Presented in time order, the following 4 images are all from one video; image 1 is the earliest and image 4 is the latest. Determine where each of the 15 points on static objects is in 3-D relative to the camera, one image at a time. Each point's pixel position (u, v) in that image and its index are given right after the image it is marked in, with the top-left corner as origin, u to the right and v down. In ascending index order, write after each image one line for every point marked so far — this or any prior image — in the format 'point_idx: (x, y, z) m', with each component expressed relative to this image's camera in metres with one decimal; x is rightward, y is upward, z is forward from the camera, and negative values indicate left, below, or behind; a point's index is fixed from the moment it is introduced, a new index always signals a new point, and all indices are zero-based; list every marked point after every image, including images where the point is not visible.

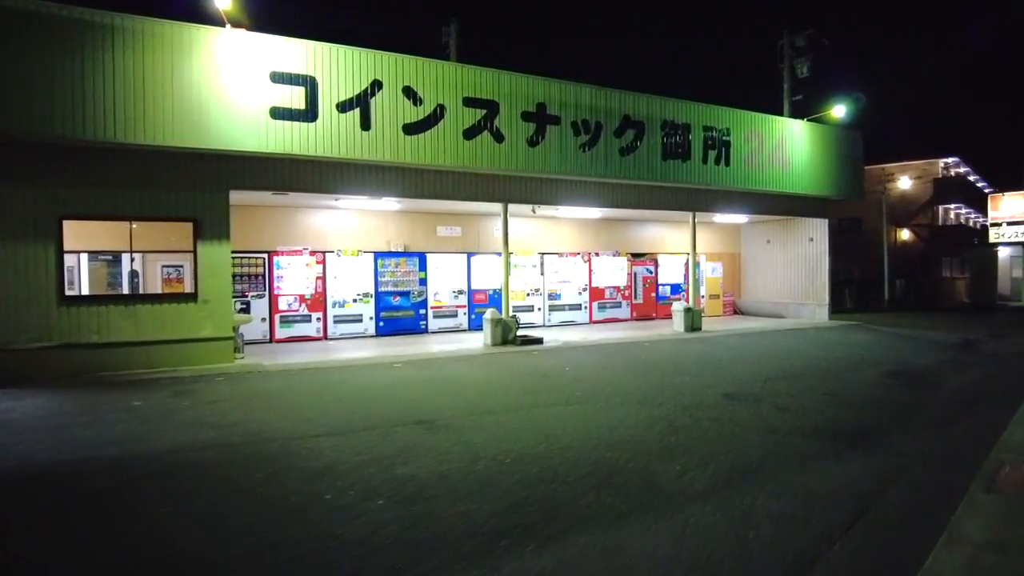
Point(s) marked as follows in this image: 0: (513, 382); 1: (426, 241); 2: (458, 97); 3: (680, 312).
0: (0.0, -1.3, +8.5) m
1: (-2.1, +1.2, +15.1) m
2: (-1.0, +3.5, +11.4) m
3: (+4.0, -0.6, +14.8) m
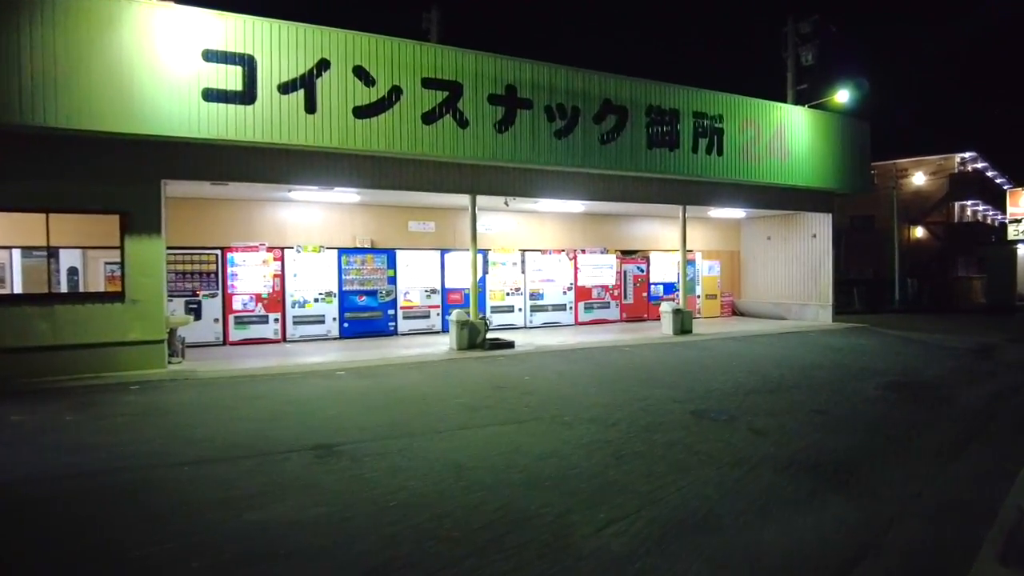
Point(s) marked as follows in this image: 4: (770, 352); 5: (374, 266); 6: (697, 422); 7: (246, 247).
0: (-0.7, -1.3, +7.5) m
1: (-2.7, +1.2, +14.1) m
2: (-1.6, +3.5, +10.4) m
3: (+3.5, -0.6, +13.8) m
4: (+4.7, -1.2, +11.2) m
5: (-3.0, +0.5, +13.5) m
6: (+1.8, -1.3, +6.2) m
7: (-5.4, +0.8, +12.6) m
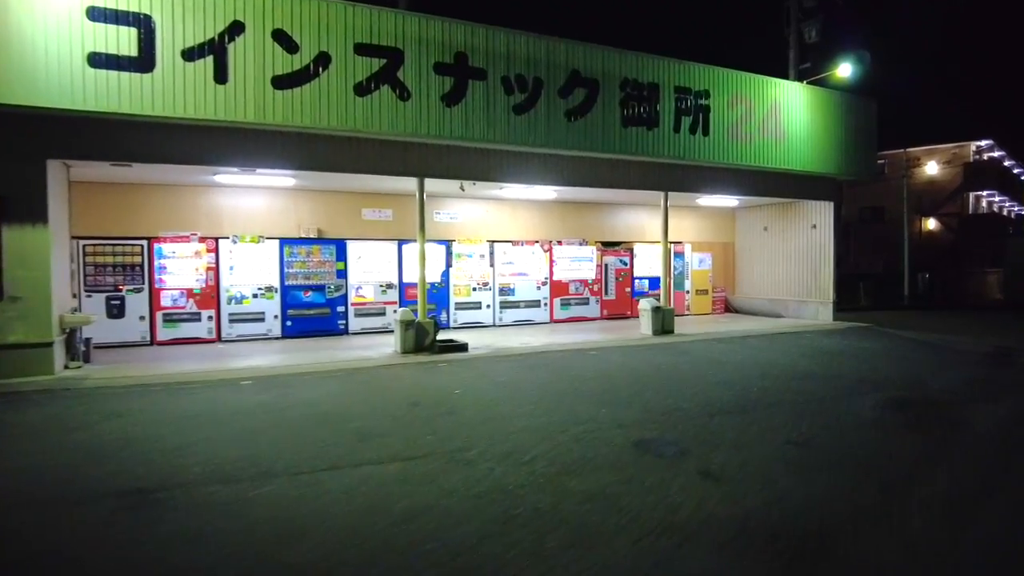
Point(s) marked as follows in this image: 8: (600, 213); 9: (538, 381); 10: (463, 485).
0: (-1.5, -1.3, +6.2) m
1: (-3.4, +1.3, +12.8) m
2: (-2.4, +3.6, +9.0) m
3: (+2.7, -0.5, +12.4) m
4: (+3.9, -1.1, +9.8) m
5: (-3.8, +0.6, +12.3) m
6: (+1.0, -1.3, +4.8) m
7: (-6.2, +0.9, +11.4) m
8: (+2.2, +1.8, +15.3) m
9: (+0.3, -1.2, +7.9) m
10: (-0.3, -1.4, +4.4) m
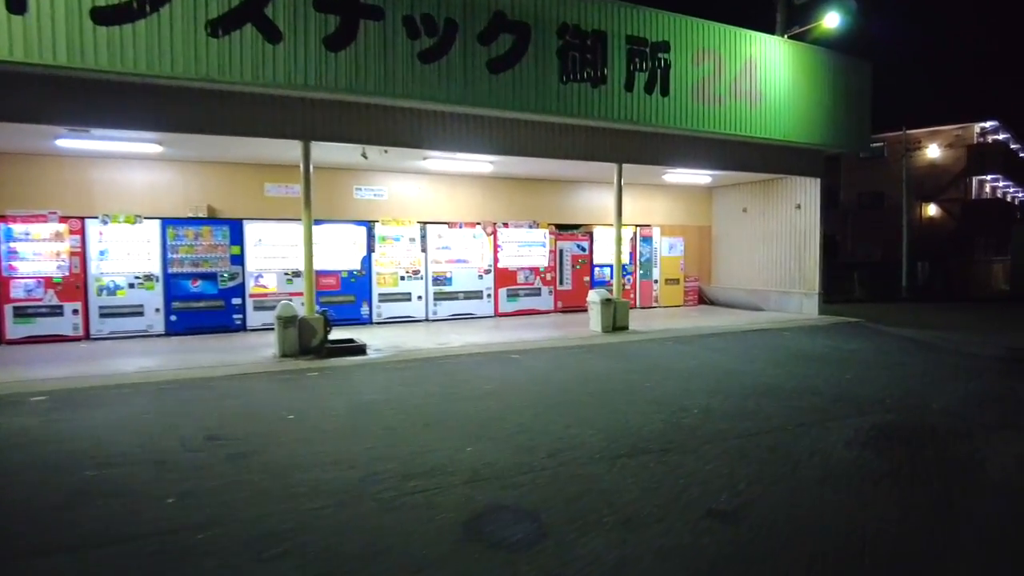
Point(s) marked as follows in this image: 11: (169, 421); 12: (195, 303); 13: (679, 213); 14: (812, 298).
0: (-2.8, -1.2, +4.4) m
1: (-4.7, +1.5, +11.0) m
2: (-3.7, +3.7, +7.1) m
3: (+1.4, -0.3, +10.6) m
4: (+2.6, -1.0, +8.0) m
5: (-5.0, +0.8, +10.4) m
6: (-0.3, -1.3, +3.0) m
7: (-7.4, +1.1, +9.5) m
8: (+0.9, +2.1, +13.4) m
9: (-0.9, -1.1, +6.1) m
10: (-1.6, -1.3, +2.6) m
11: (-3.0, -1.1, +5.5) m
12: (-5.3, -0.3, +10.4) m
13: (+4.0, +1.8, +14.9) m
14: (+6.3, -0.2, +13.0) m
